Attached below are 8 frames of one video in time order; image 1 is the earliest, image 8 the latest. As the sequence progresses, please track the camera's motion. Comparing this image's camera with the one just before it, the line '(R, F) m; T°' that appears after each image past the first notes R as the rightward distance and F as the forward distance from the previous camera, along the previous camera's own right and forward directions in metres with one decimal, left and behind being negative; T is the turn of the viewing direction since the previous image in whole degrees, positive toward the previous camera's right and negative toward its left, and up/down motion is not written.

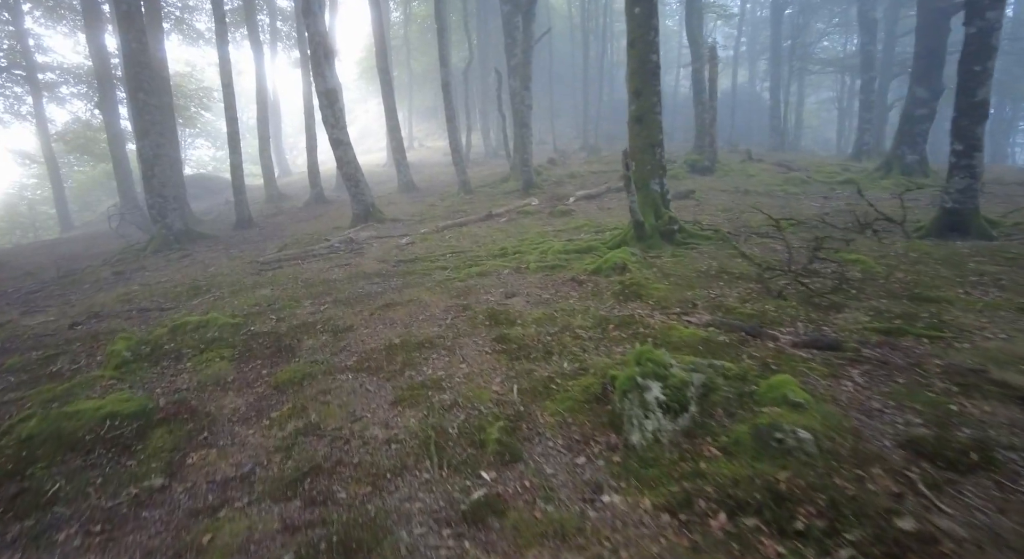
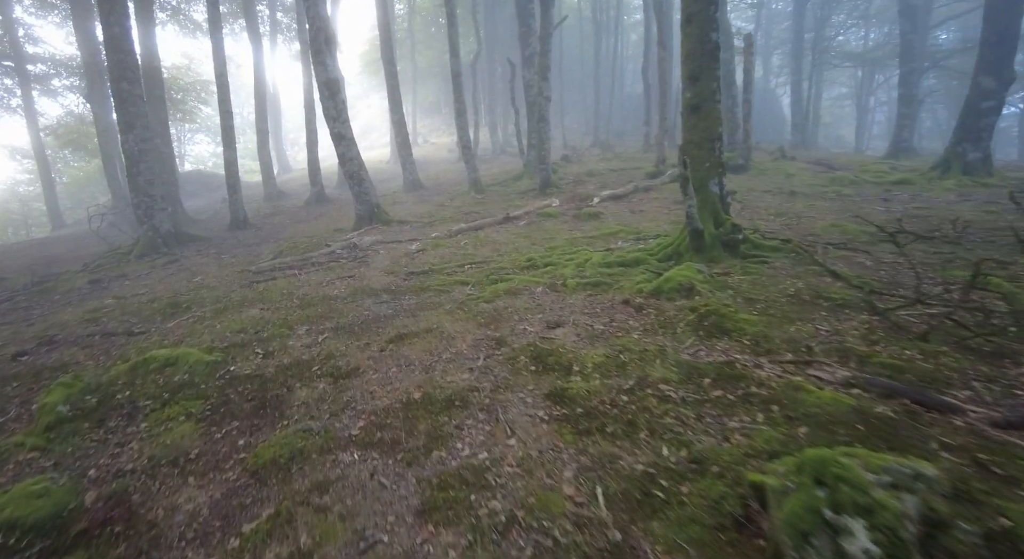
(-0.5, +1.4) m; 0°
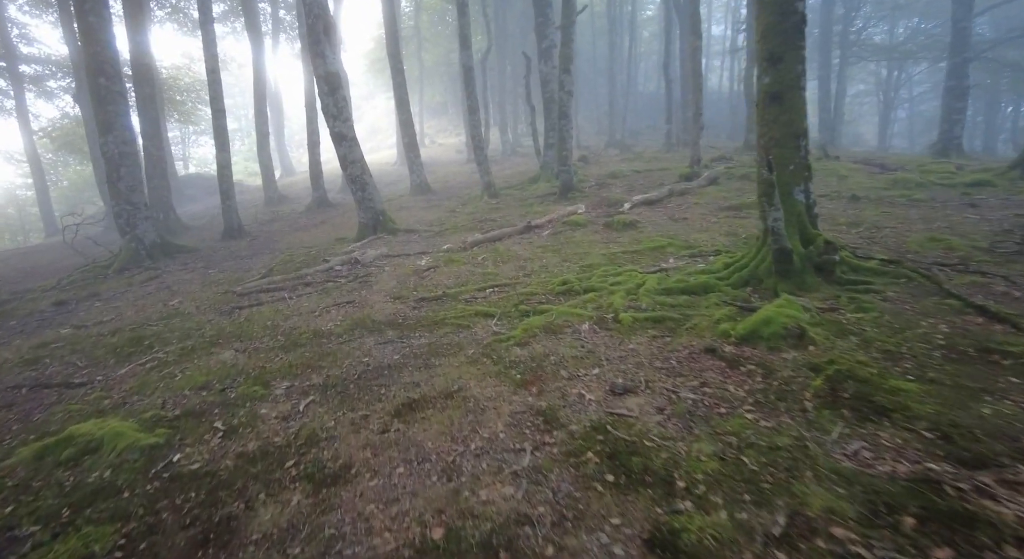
(-0.4, +1.6) m; -1°
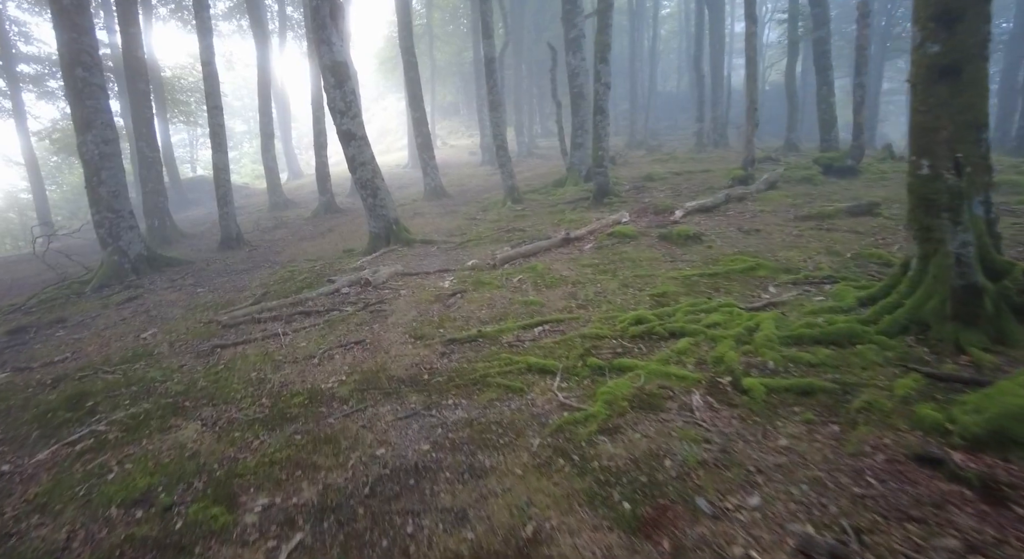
(-0.6, +1.7) m; -1°
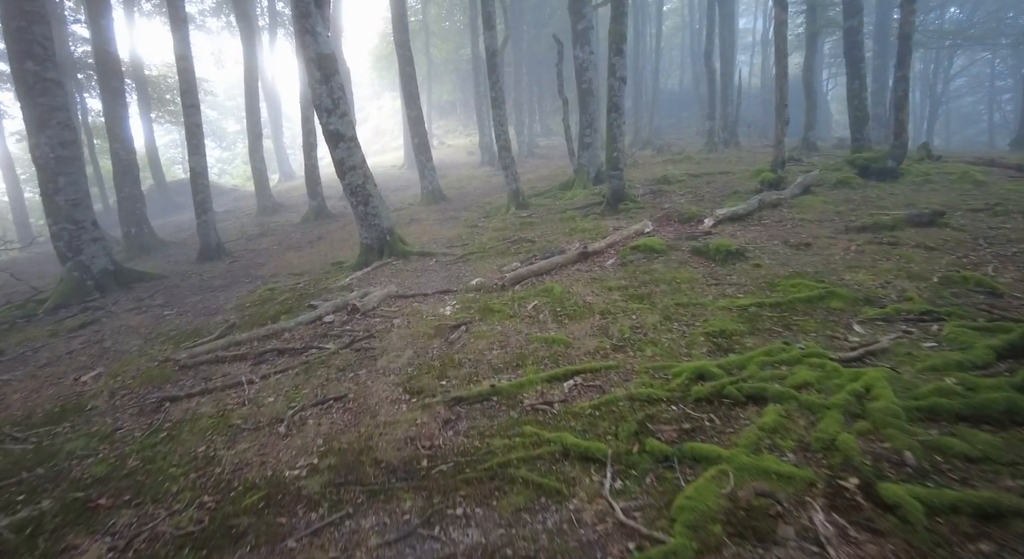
(-0.2, +1.3) m; 0°
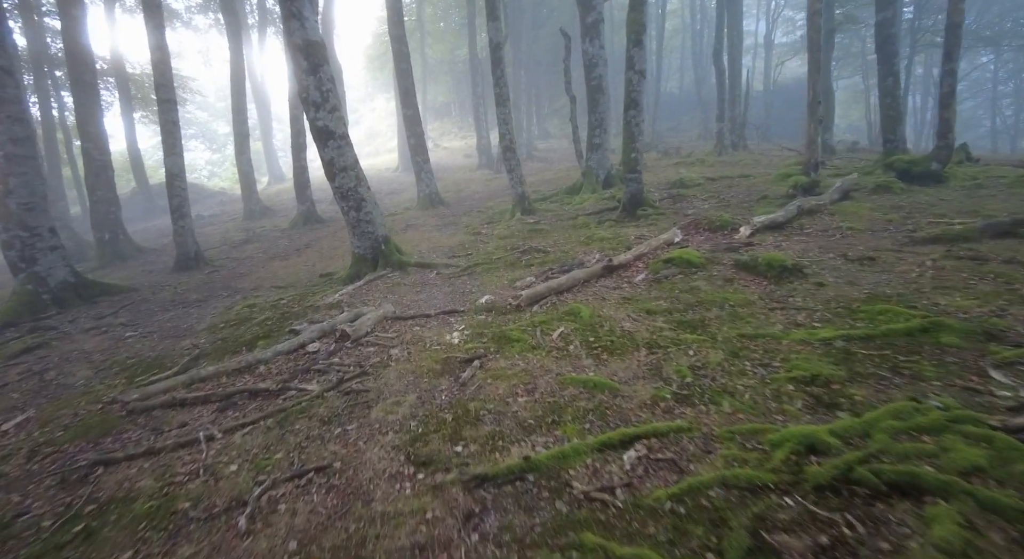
(-0.3, +1.2) m; +1°
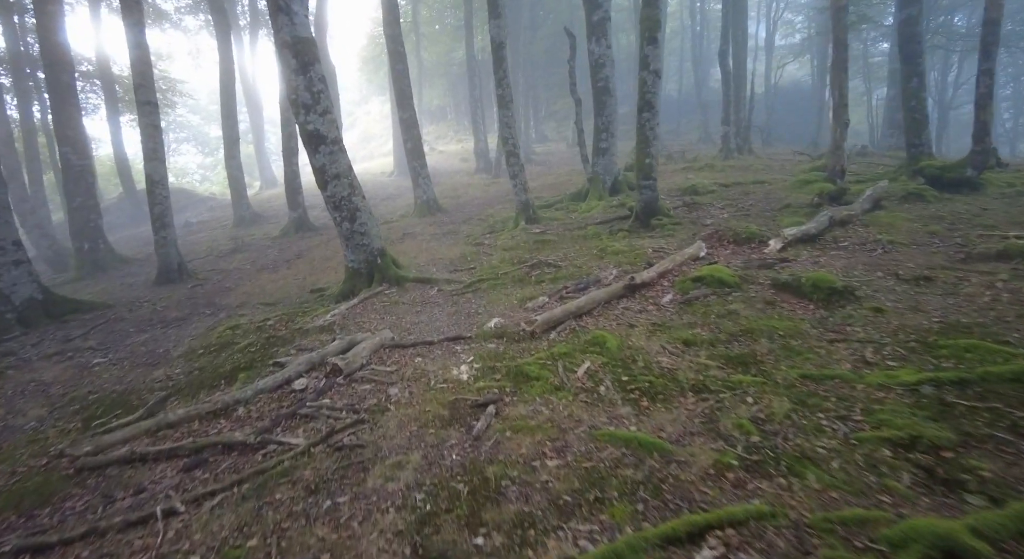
(-0.2, +0.8) m; +1°
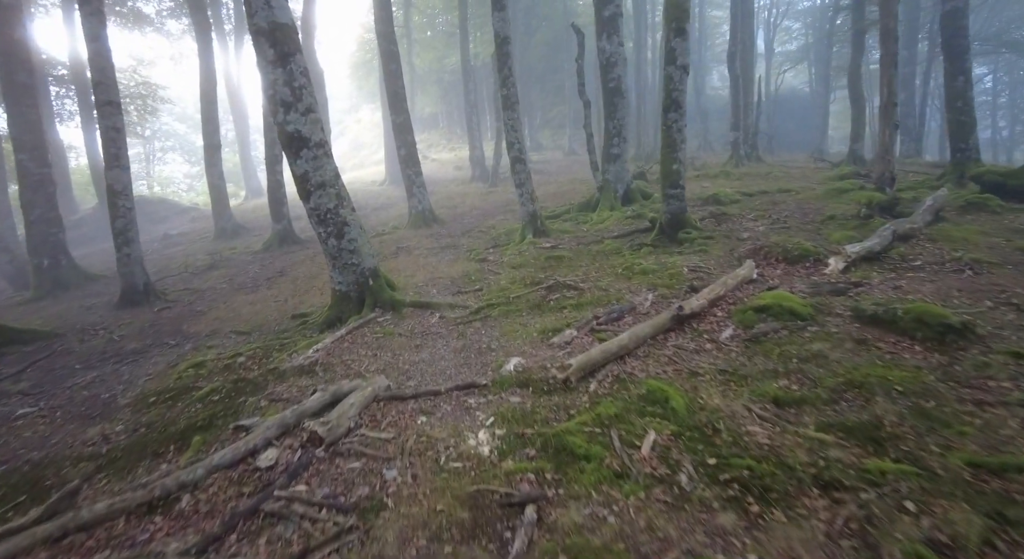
(-0.4, +1.3) m; +1°
